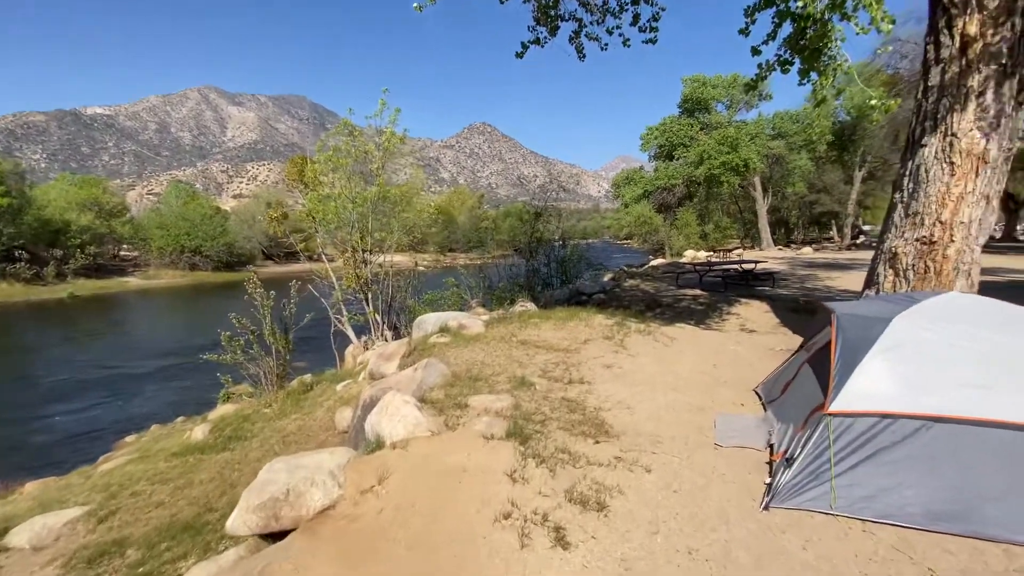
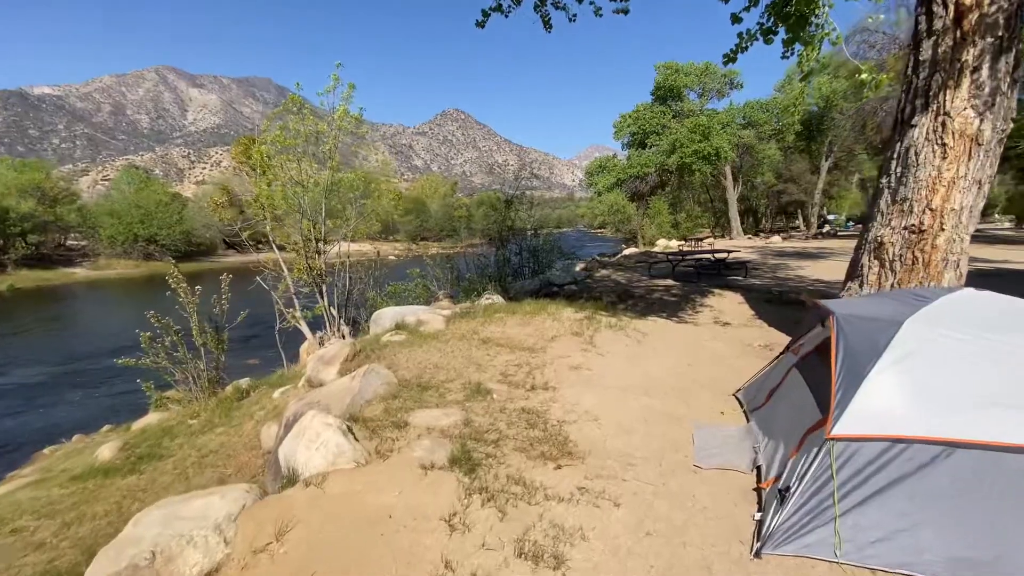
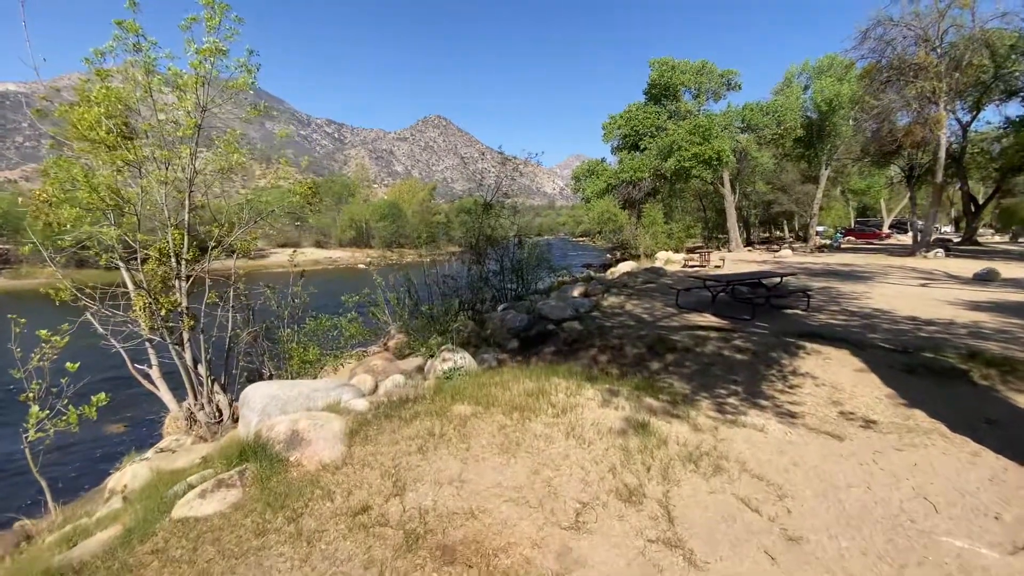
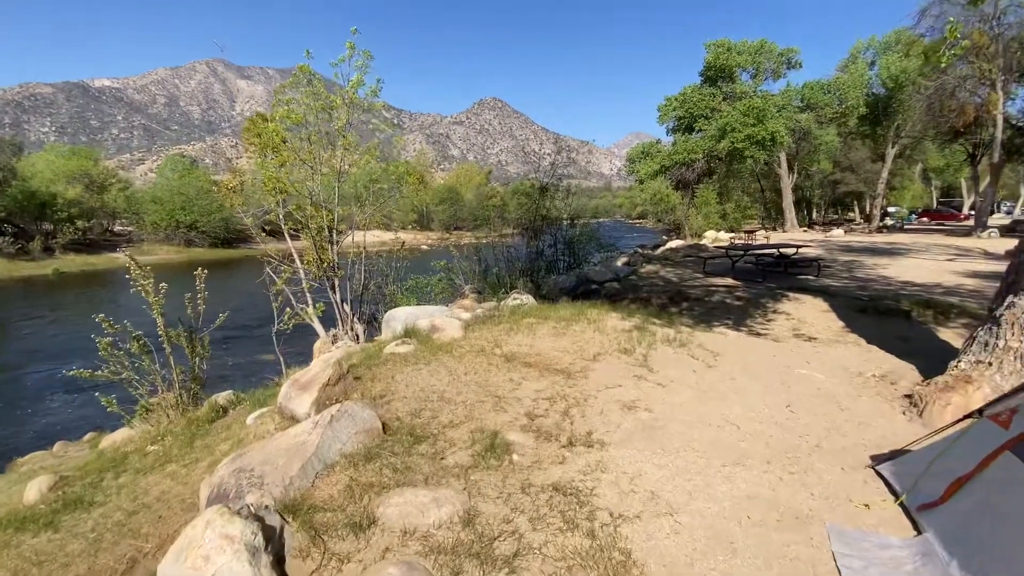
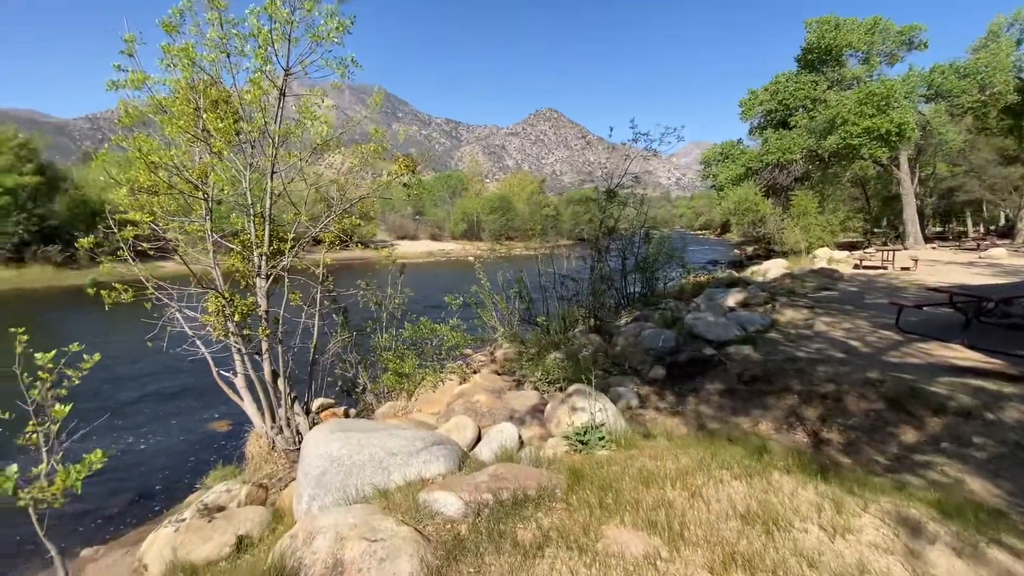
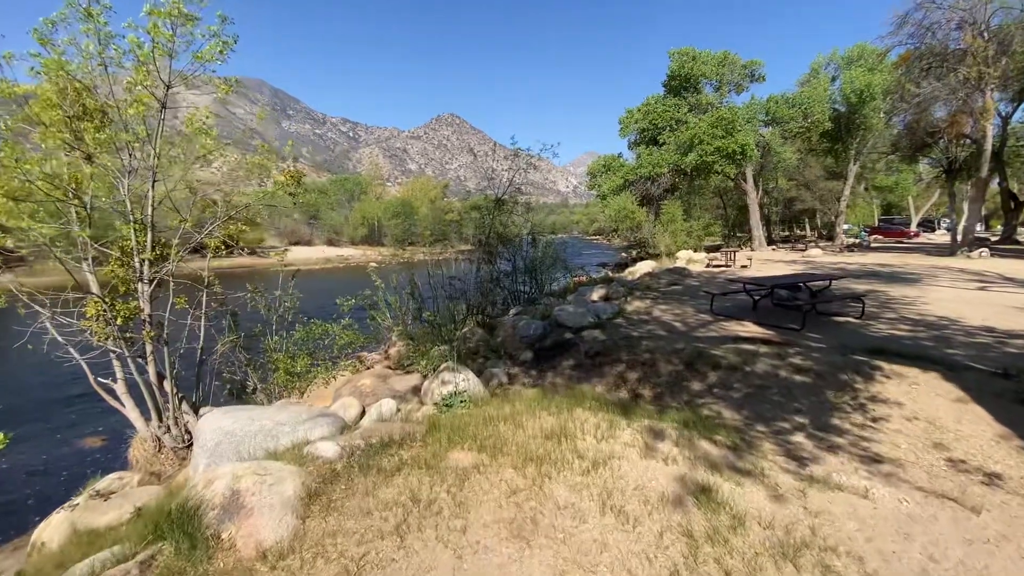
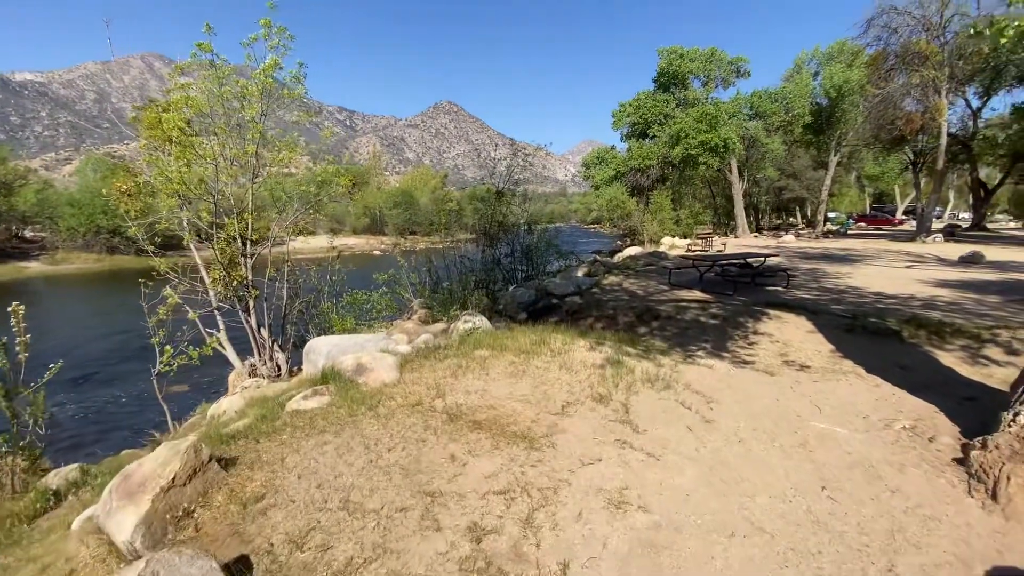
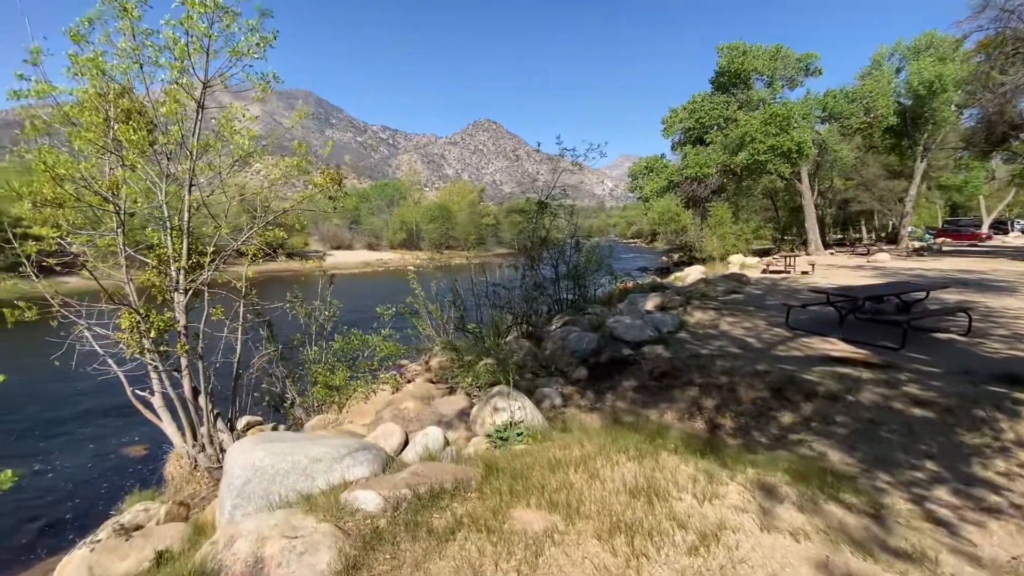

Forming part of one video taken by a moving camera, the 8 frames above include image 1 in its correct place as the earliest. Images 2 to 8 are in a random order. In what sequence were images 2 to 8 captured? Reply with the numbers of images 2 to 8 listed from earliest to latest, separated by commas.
2, 4, 7, 3, 6, 8, 5
